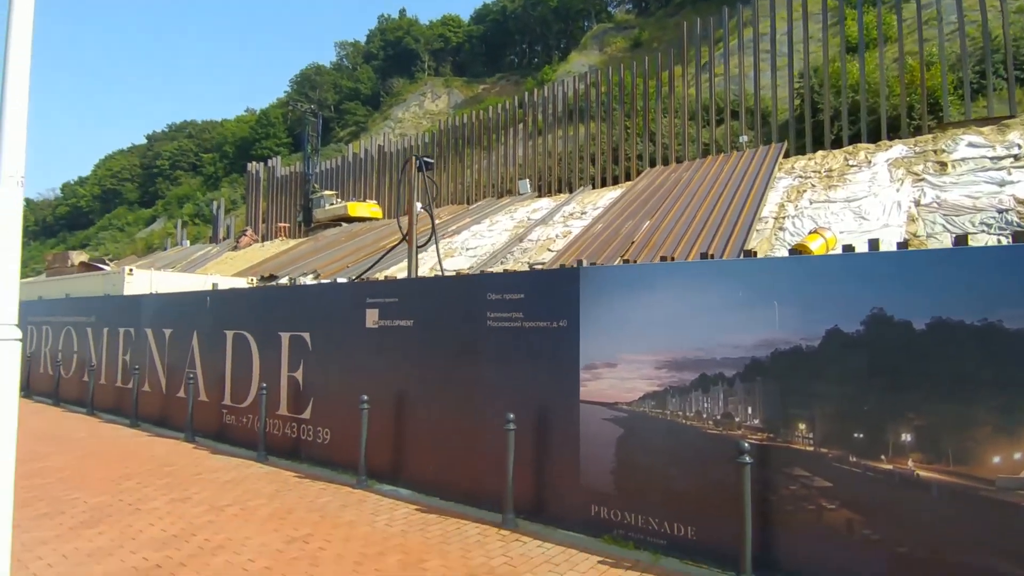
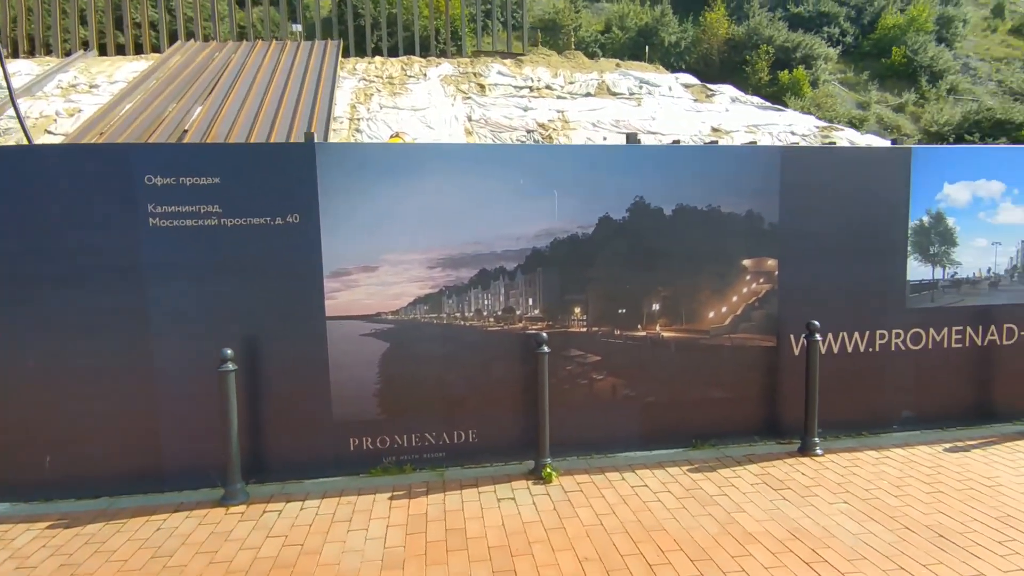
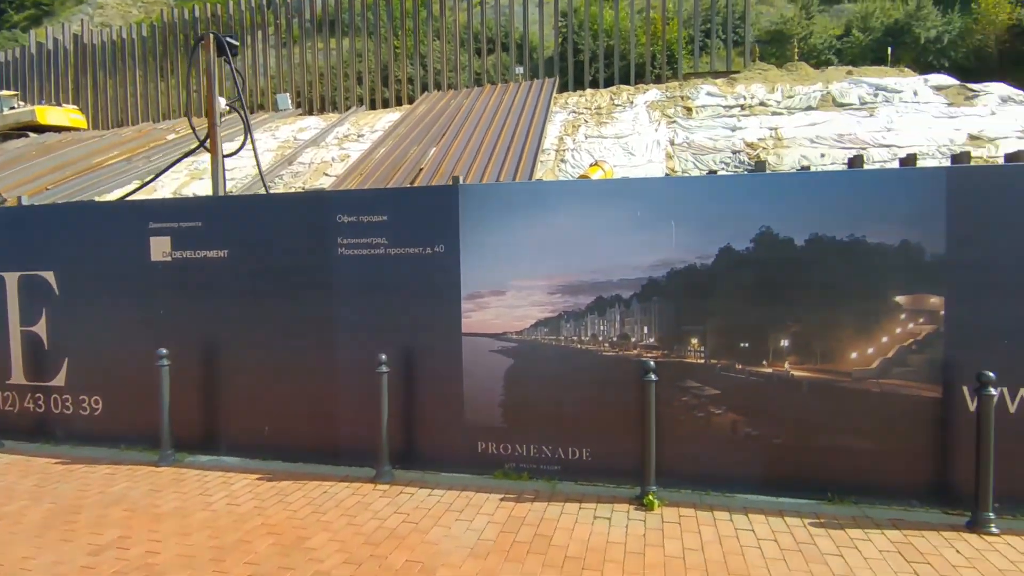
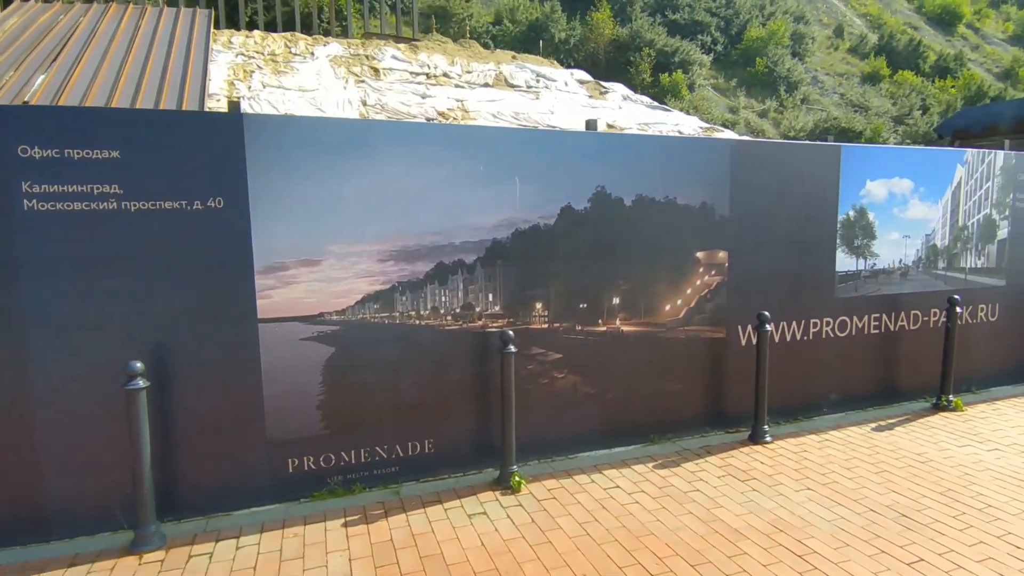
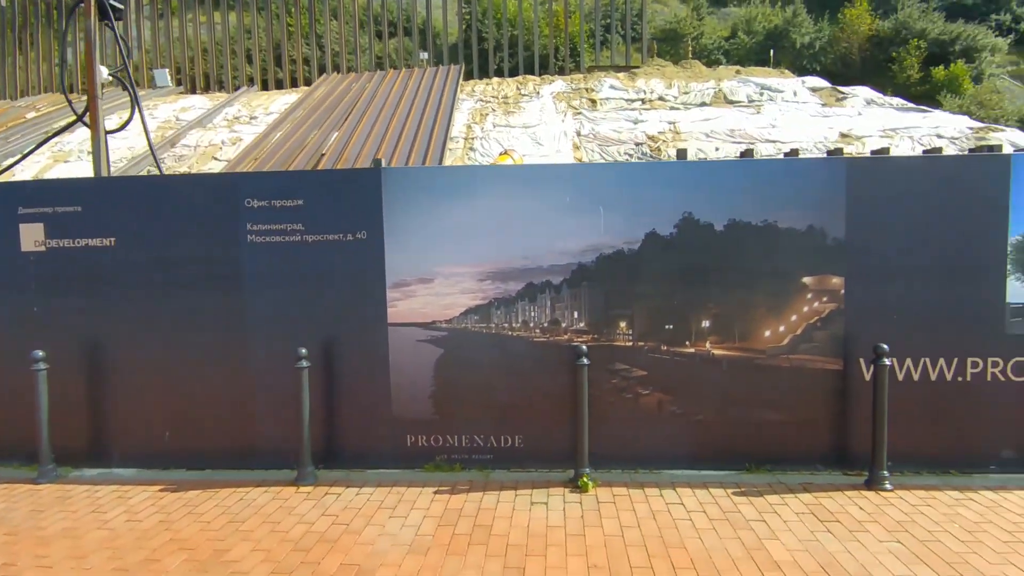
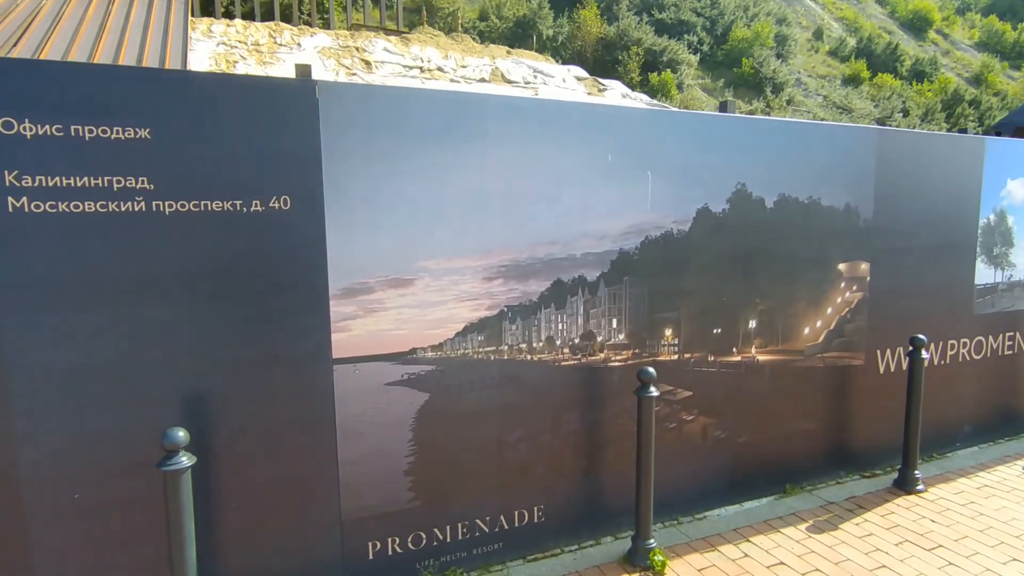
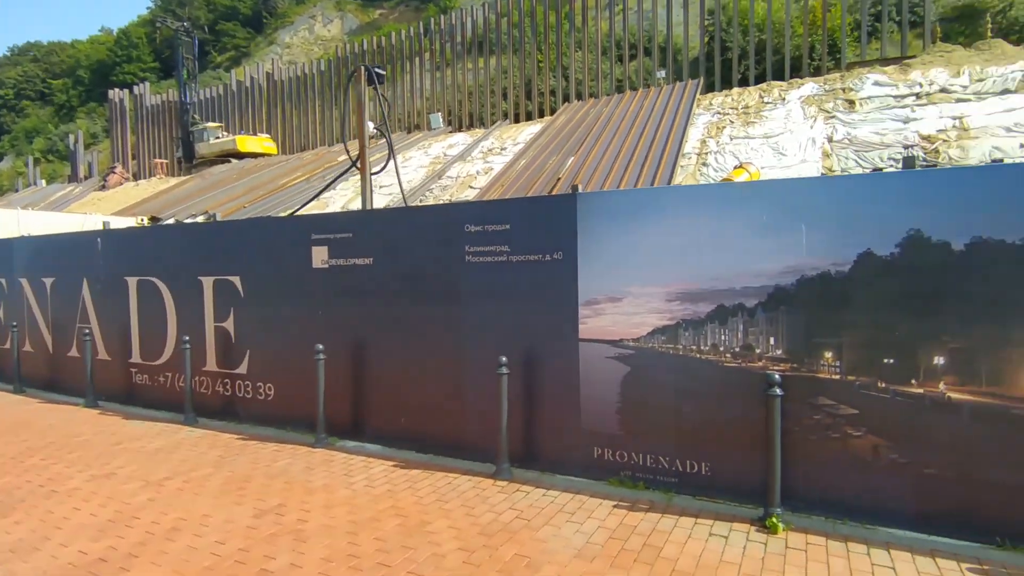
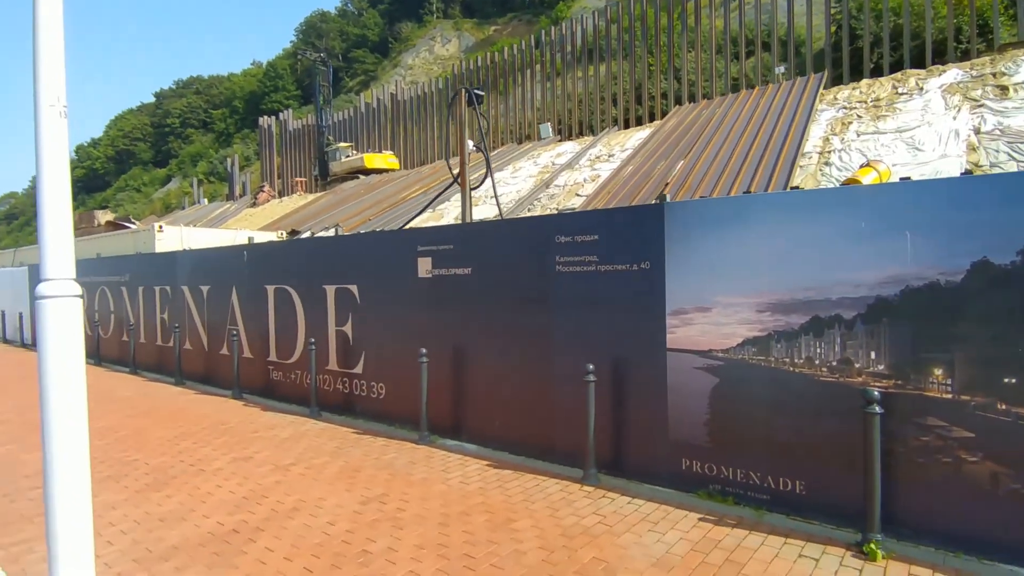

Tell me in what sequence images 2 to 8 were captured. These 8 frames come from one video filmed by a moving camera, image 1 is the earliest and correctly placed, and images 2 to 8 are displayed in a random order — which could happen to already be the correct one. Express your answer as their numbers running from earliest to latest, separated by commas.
8, 7, 3, 5, 2, 4, 6
